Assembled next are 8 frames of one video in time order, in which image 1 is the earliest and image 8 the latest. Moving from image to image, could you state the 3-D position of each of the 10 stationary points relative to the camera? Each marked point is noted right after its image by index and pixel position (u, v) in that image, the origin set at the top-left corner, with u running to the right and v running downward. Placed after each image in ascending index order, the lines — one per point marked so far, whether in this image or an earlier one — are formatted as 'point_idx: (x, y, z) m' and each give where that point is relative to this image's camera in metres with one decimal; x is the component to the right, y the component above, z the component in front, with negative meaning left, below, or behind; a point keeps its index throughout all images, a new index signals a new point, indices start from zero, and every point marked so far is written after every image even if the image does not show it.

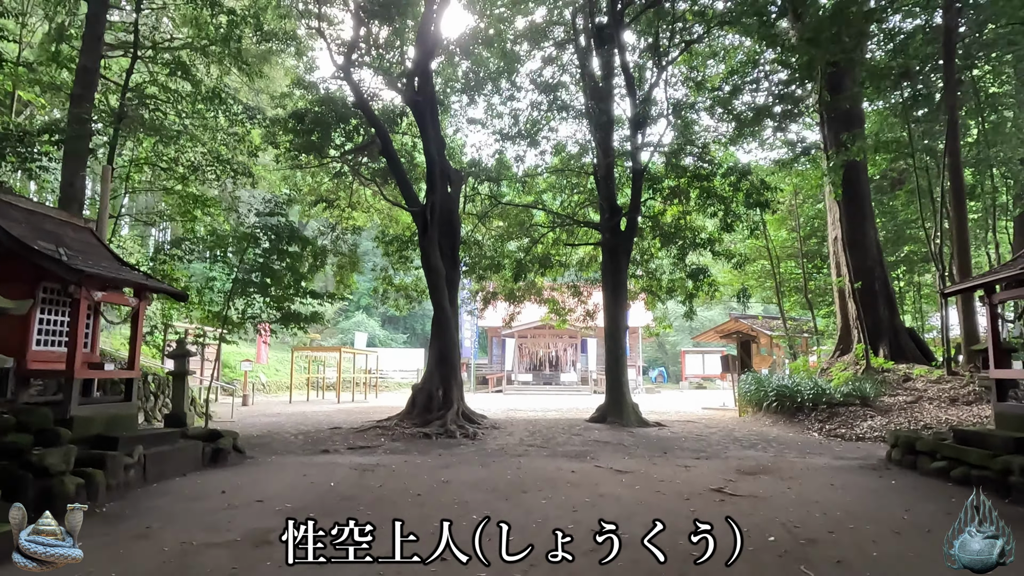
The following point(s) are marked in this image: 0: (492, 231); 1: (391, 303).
0: (-0.4, +1.2, +13.9) m
1: (-3.0, -0.4, +16.0) m
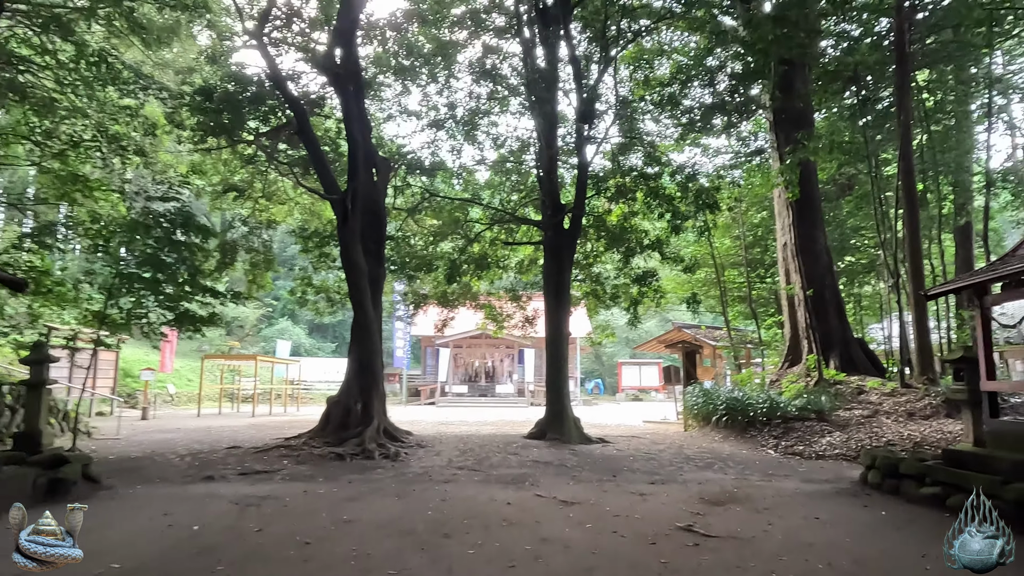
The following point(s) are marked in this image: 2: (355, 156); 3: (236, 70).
0: (-1.7, +1.1, +12.8) m
1: (-4.5, -0.4, +14.6) m
2: (-2.3, +1.9, +9.7) m
3: (-4.7, +3.7, +11.1) m
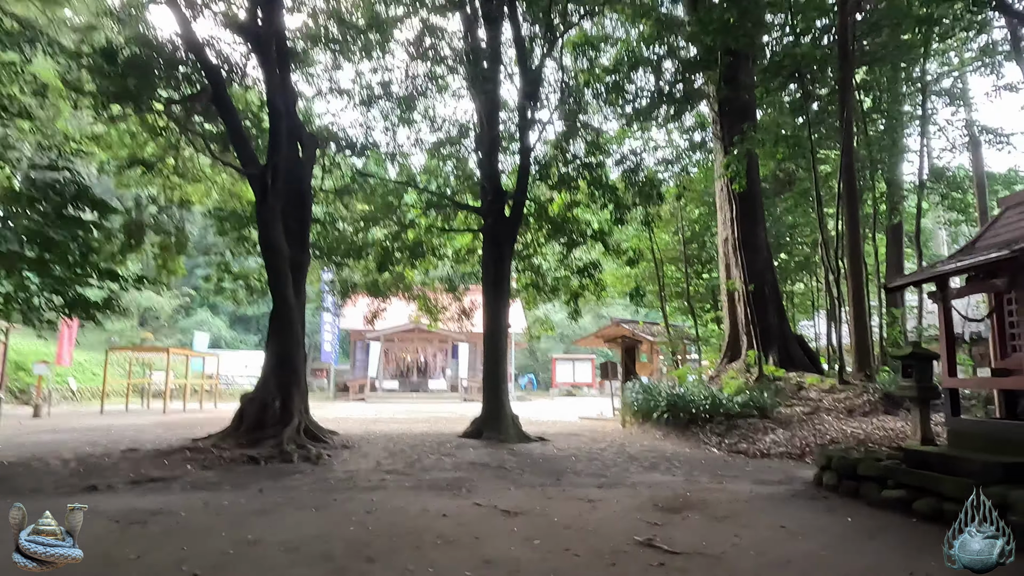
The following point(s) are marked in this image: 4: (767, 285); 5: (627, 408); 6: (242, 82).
0: (-2.9, +1.3, +12.0) m
1: (-5.8, -0.2, +13.5) m
2: (-3.1, +2.1, +8.8) m
3: (-5.6, +3.9, +10.0) m
4: (+4.4, +0.1, +11.3) m
5: (+2.1, -2.2, +12.0) m
6: (-4.5, +3.4, +11.0) m
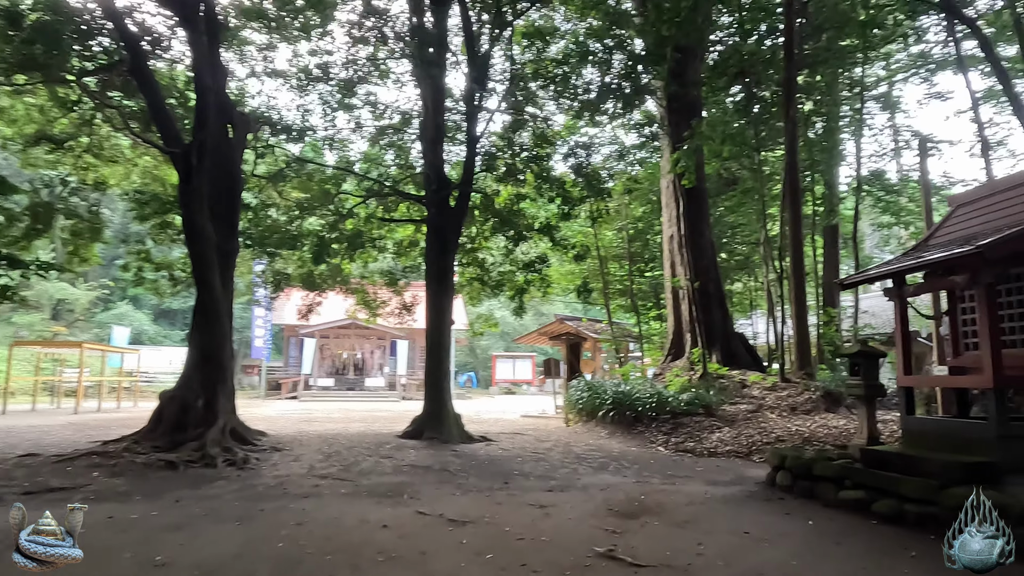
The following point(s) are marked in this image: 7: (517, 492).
0: (-3.8, +1.5, +11.3) m
1: (-6.9, 0.0, +12.5) m
2: (-3.8, +2.3, +8.2) m
3: (-6.3, +4.1, +9.1) m
4: (+3.4, +0.1, +11.3) m
5: (+1.0, -2.1, +11.8) m
6: (-5.3, +3.6, +10.1) m
7: (0.0, -1.6, +5.3) m
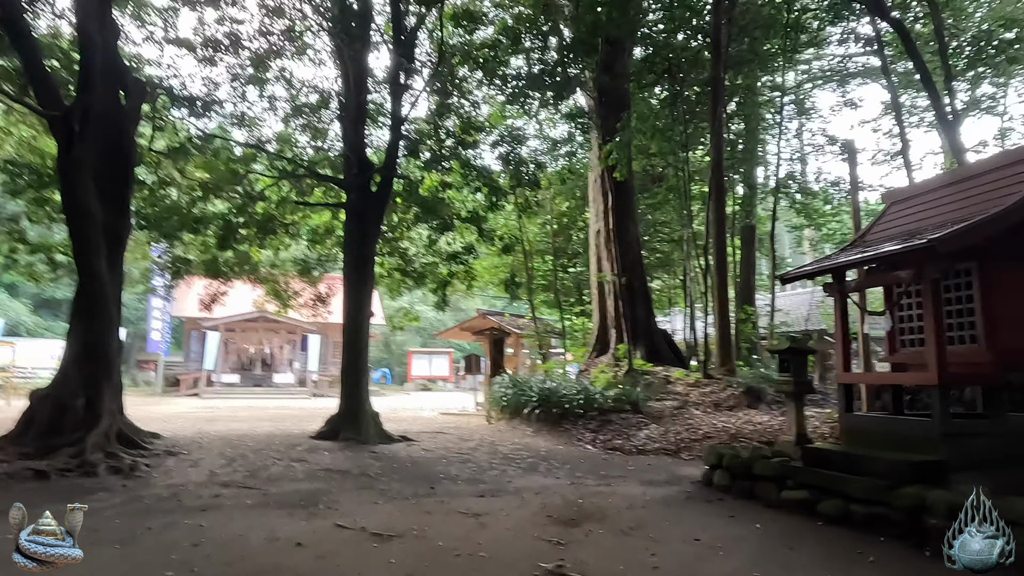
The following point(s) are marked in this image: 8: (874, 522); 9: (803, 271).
0: (-5.0, +1.7, +10.3) m
1: (-8.3, +0.3, +11.2) m
2: (-4.6, +2.4, +7.2) m
3: (-7.2, +4.3, +7.8) m
4: (+2.1, +0.2, +11.3) m
5: (-0.3, -2.0, +11.4) m
6: (-6.3, +3.8, +9.0) m
7: (-0.5, -1.6, +4.9) m
8: (+2.1, -1.3, +3.8) m
9: (+2.3, +0.1, +5.2) m
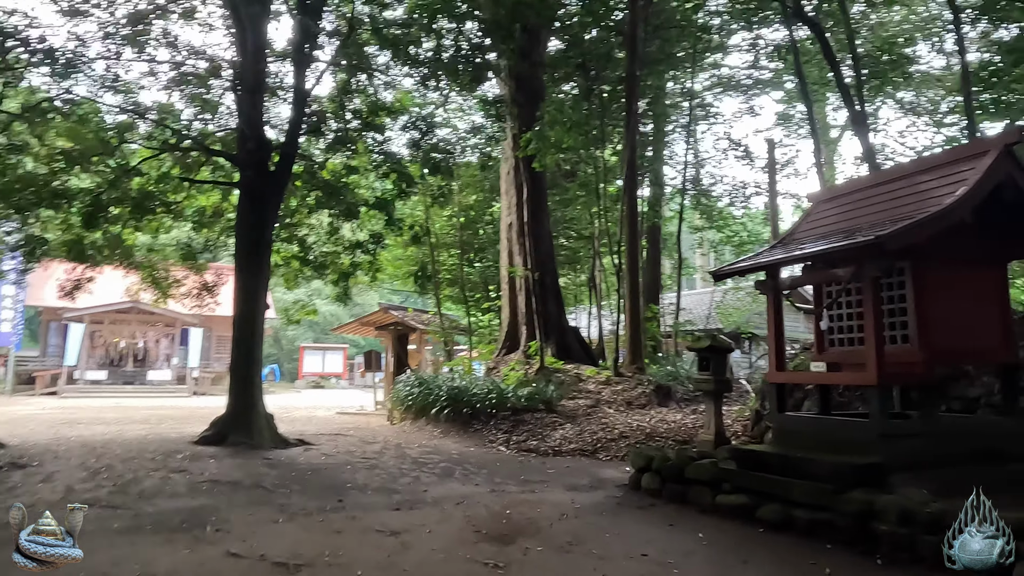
0: (-6.3, +1.9, +9.0) m
1: (-9.6, +0.6, +9.3) m
2: (-5.3, +2.6, +6.0) m
3: (-7.9, +4.5, +6.2) m
4: (+0.6, +0.2, +11.0) m
5: (-1.9, -1.9, +10.8) m
6: (-7.3, +4.0, +7.4) m
7: (-1.0, -1.5, +4.3) m
8: (+1.7, -1.3, +3.7) m
9: (+1.7, +0.2, +5.1) m
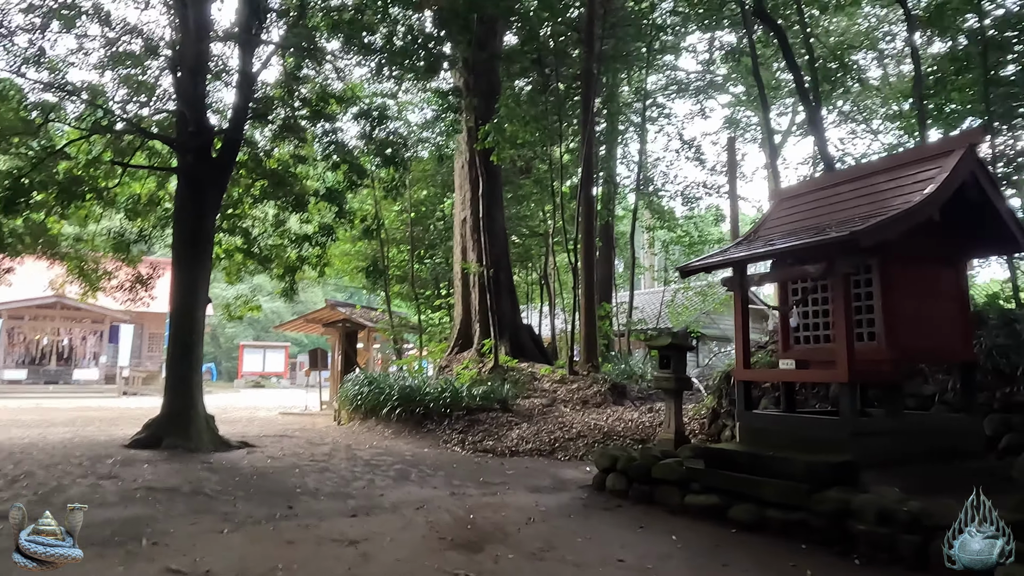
0: (-6.8, +2.0, +8.2) m
1: (-10.2, +0.7, +8.3) m
2: (-5.6, +2.7, +5.3) m
3: (-8.2, +4.6, +5.3) m
4: (-0.2, +0.3, +10.9) m
5: (-2.6, -1.8, +10.4) m
6: (-7.7, +4.1, +6.6) m
7: (-1.2, -1.4, +4.0) m
8: (+1.5, -1.3, +3.6) m
9: (+1.5, +0.2, +5.0) m
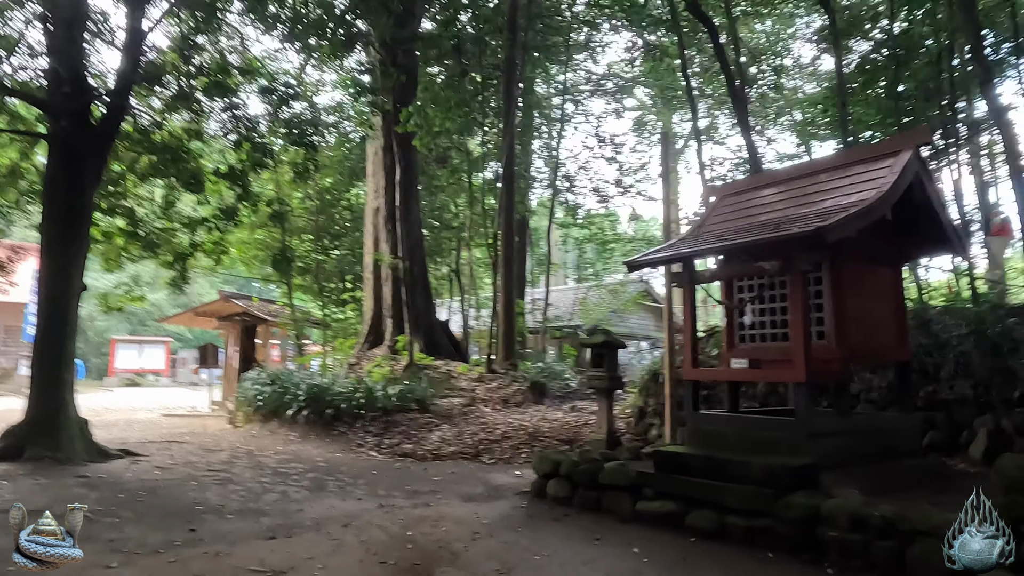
0: (-7.6, +2.2, +6.7) m
1: (-11.0, +1.0, +6.2) m
2: (-6.0, +2.9, +4.0) m
3: (-8.5, +4.9, +3.6) m
4: (-1.5, +0.4, +10.3) m
5: (-3.9, -1.7, +9.5) m
6: (-8.2, +4.3, +5.0) m
7: (-1.5, -1.3, +3.4) m
8: (+1.3, -1.3, +3.4) m
9: (+1.0, +0.2, +4.8) m
